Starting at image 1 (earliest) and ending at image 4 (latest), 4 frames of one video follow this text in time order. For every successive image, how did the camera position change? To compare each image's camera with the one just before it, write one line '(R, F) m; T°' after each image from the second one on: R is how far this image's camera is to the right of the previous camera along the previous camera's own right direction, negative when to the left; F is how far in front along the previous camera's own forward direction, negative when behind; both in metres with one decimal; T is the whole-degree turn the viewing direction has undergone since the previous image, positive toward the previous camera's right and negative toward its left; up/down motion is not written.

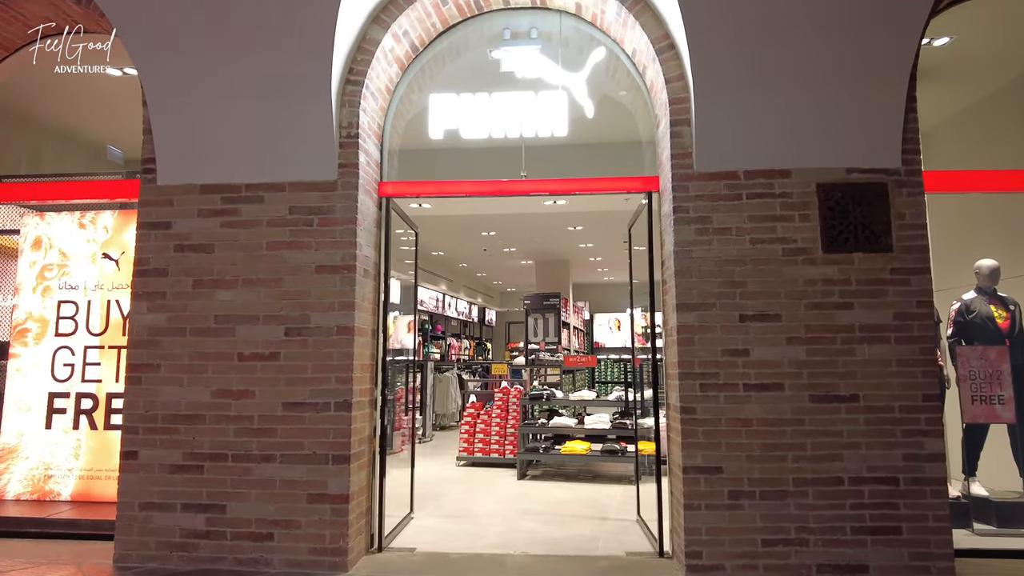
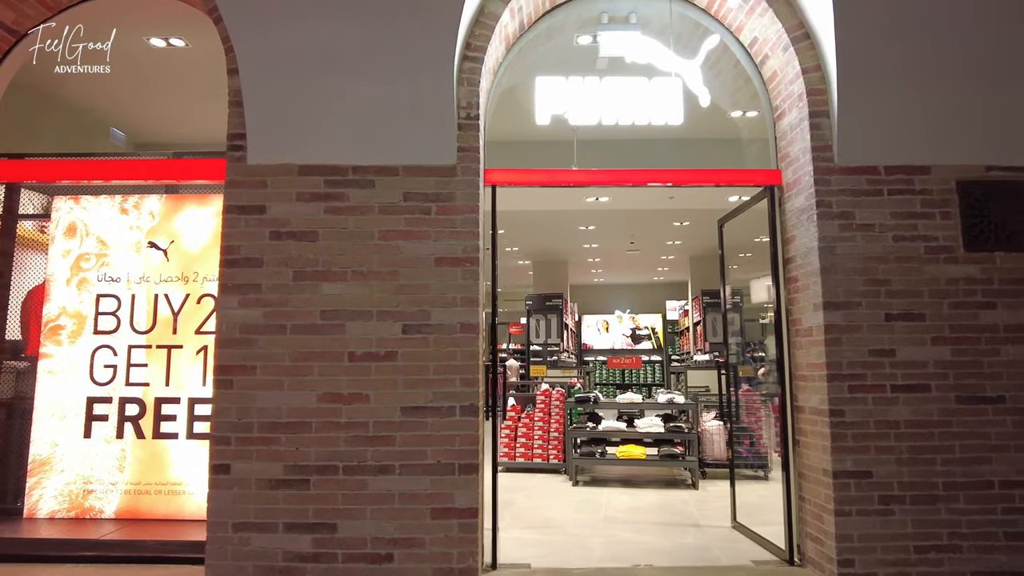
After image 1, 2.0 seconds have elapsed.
(-1.0, +0.3) m; +5°
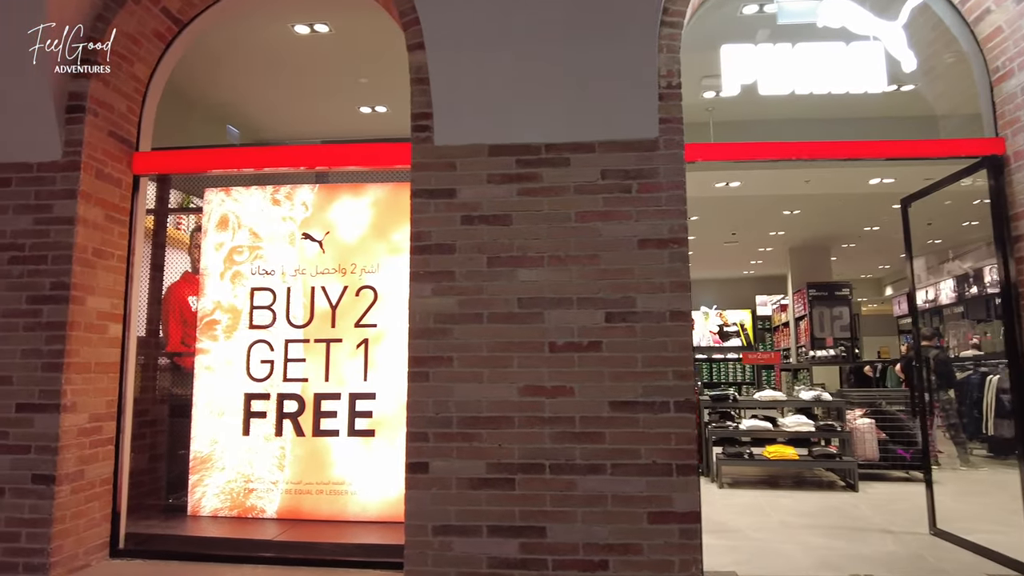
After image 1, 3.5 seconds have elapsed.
(-0.8, +0.2) m; -4°
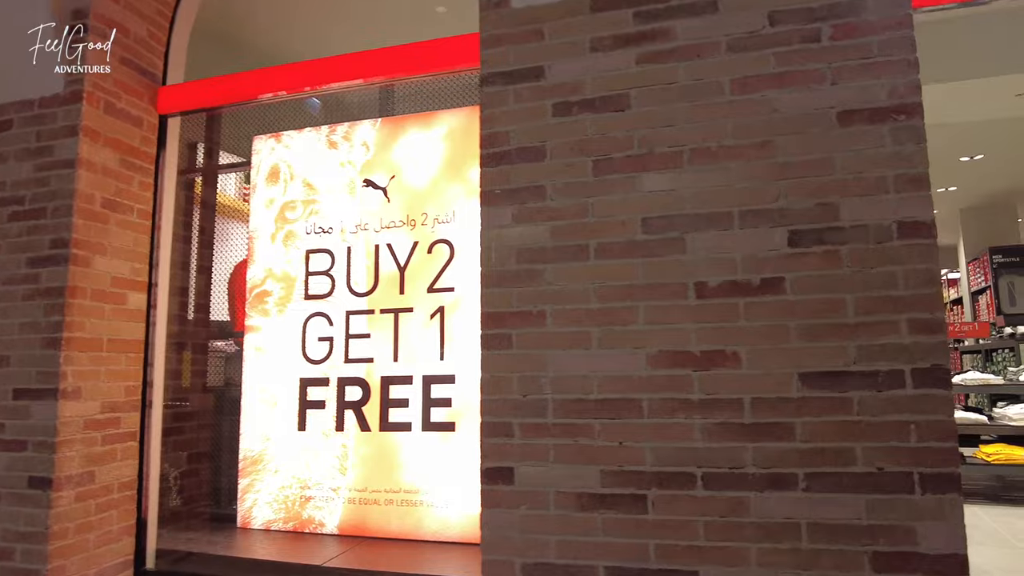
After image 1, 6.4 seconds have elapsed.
(0.0, +1.0) m; -10°
